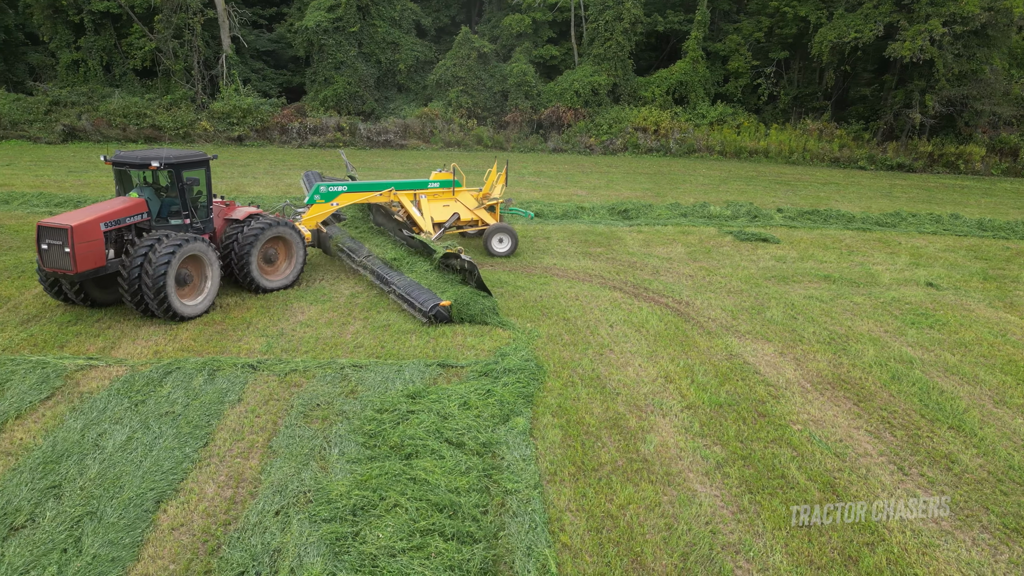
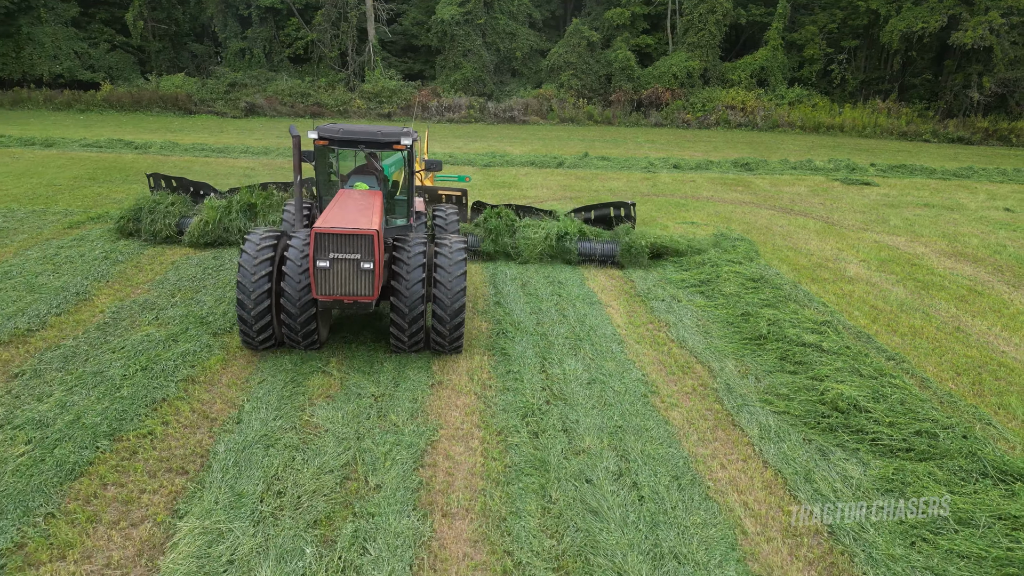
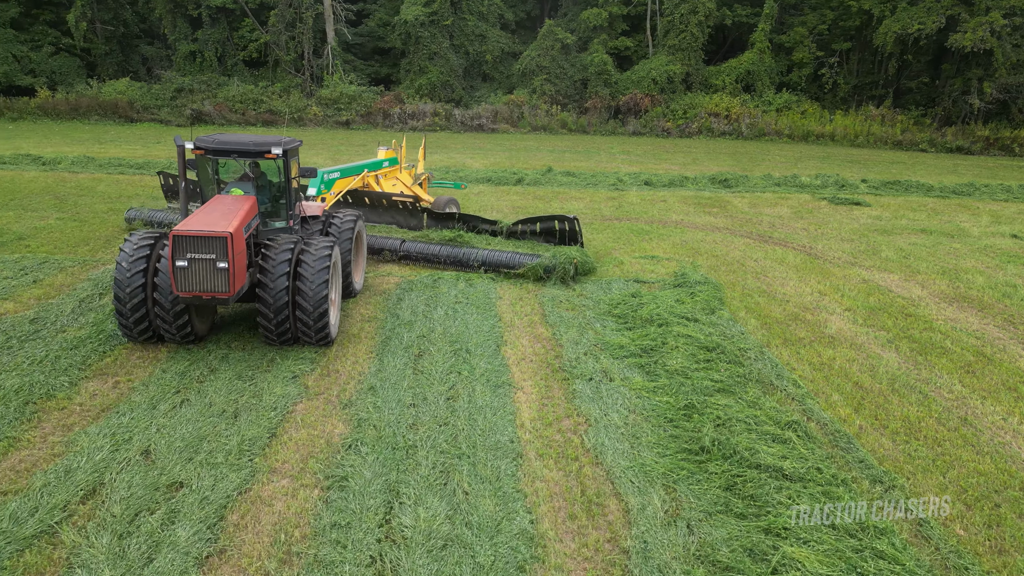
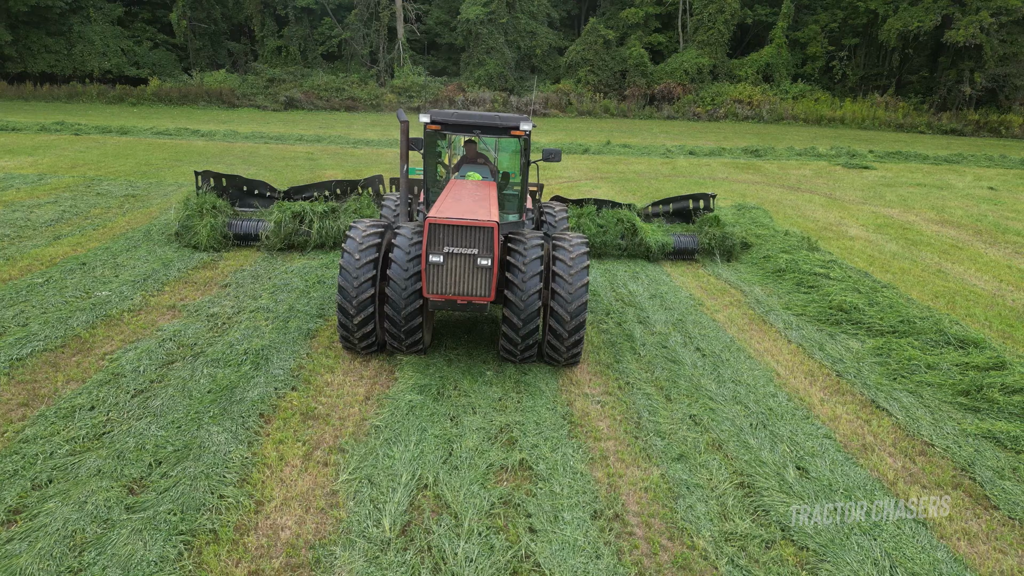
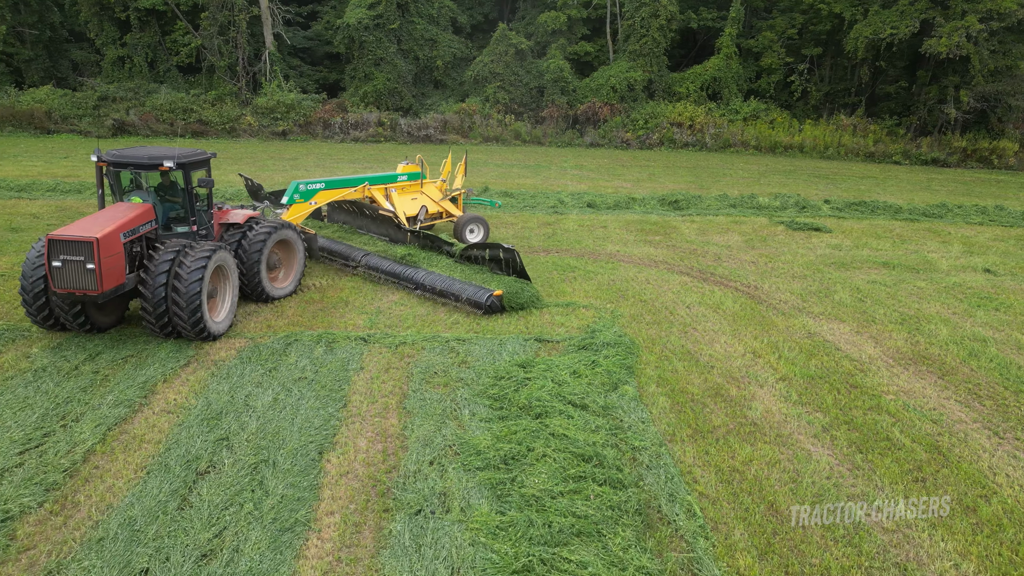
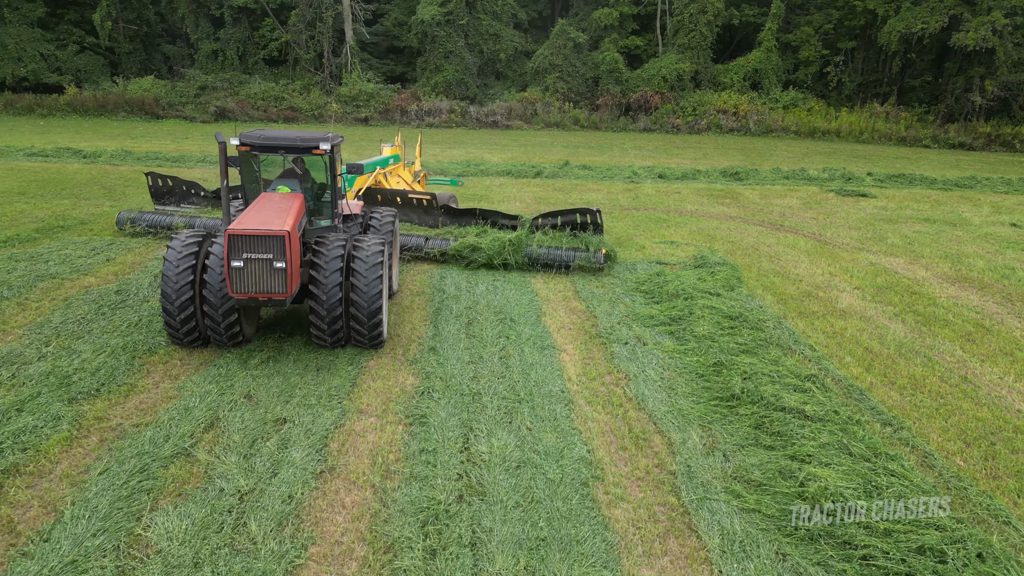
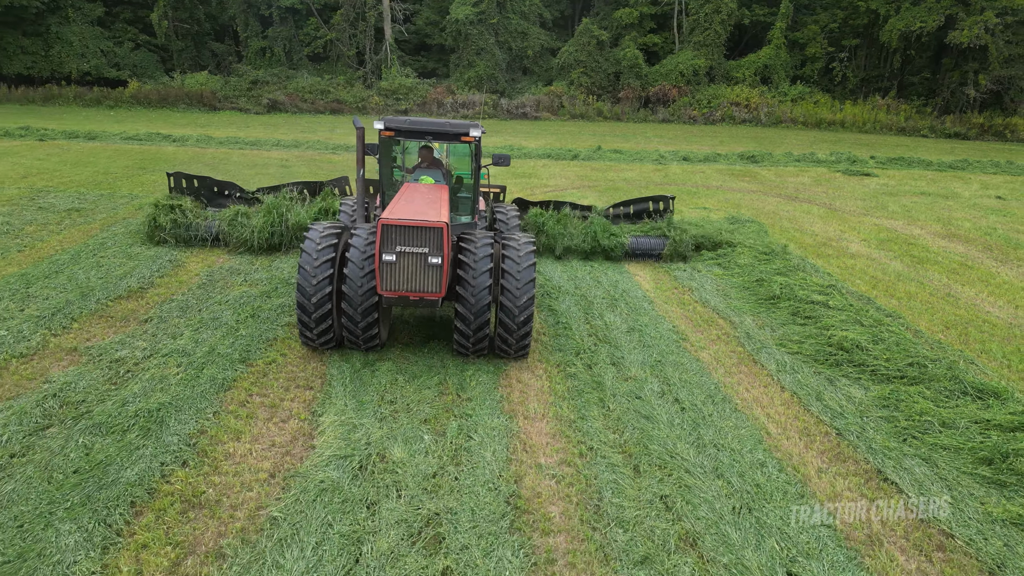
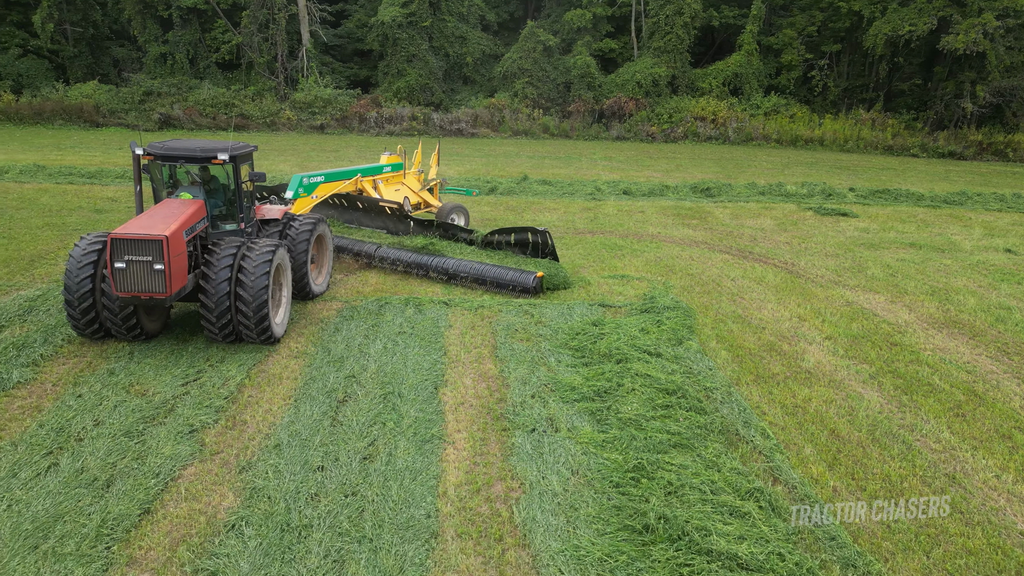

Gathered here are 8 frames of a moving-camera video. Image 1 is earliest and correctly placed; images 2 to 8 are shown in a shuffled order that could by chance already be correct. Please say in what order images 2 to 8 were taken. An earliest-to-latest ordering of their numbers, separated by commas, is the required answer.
5, 8, 3, 6, 2, 7, 4
